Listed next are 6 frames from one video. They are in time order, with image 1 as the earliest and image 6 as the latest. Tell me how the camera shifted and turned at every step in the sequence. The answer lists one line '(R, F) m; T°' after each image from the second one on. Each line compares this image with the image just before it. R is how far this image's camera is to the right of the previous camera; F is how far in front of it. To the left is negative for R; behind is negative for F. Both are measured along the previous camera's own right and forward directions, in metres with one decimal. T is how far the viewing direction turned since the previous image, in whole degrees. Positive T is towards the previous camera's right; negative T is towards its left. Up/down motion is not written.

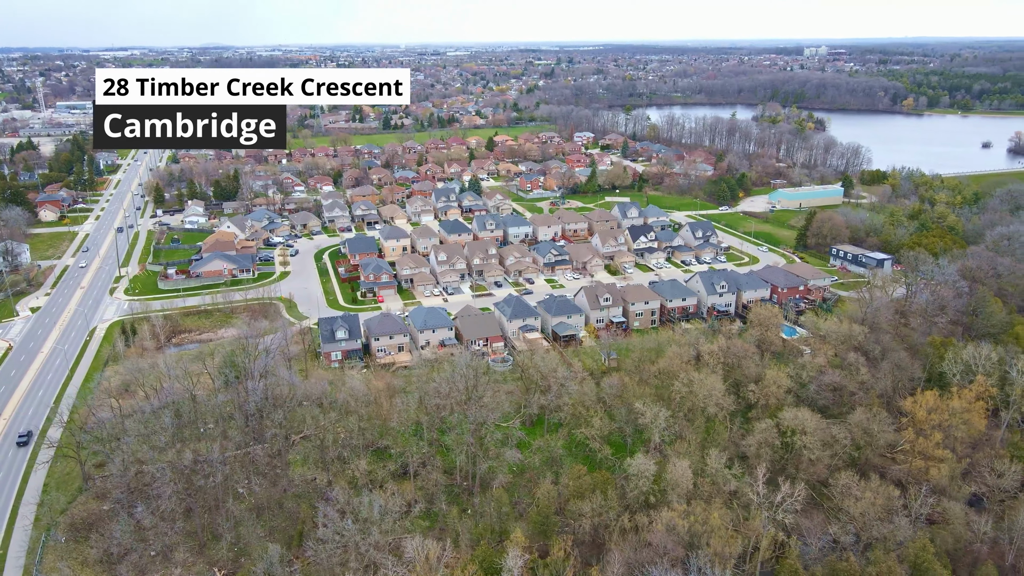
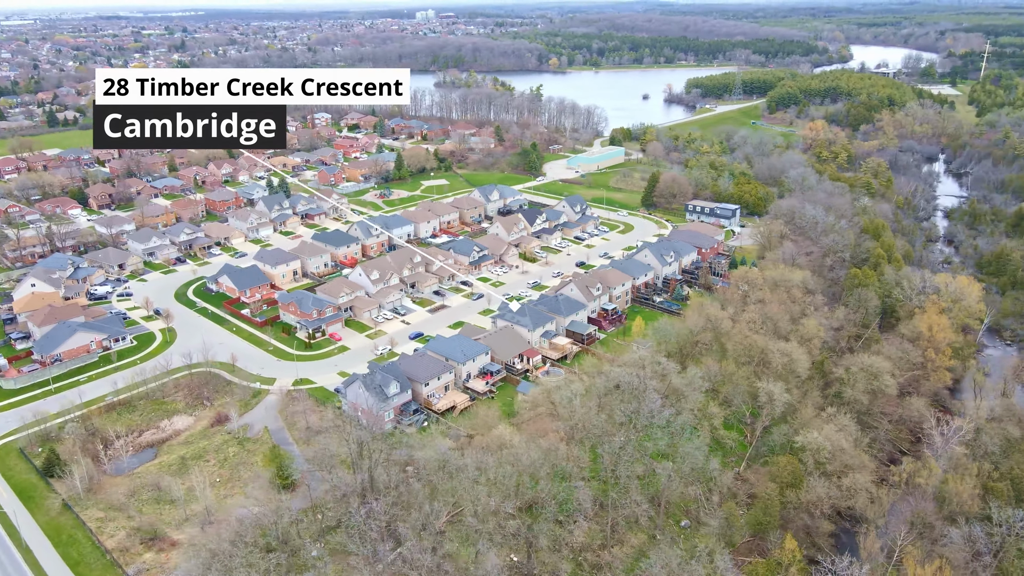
(-15.9, +6.3) m; +27°
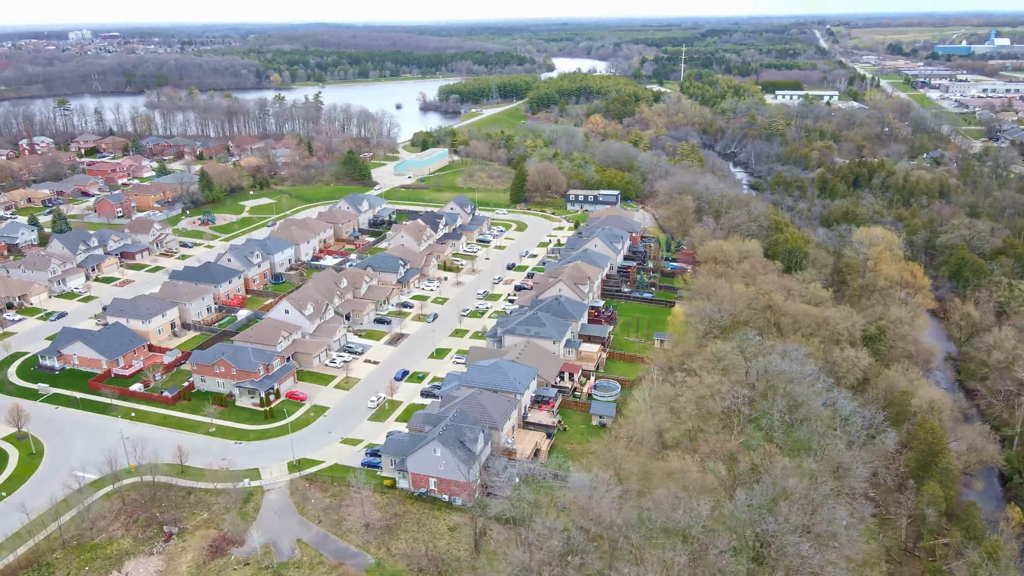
(-11.1, +8.3) m; +22°
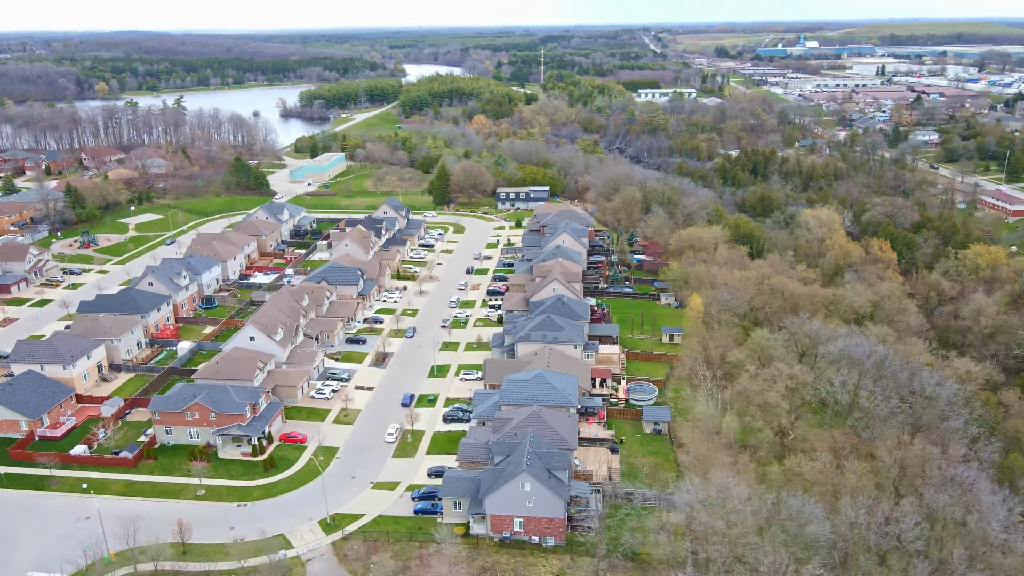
(-5.6, +3.7) m; +12°
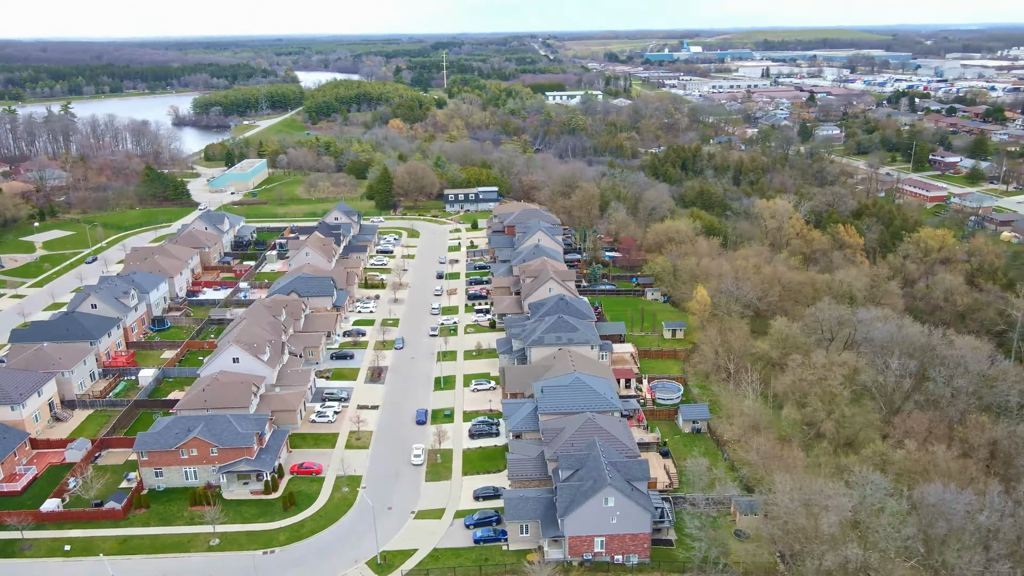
(-3.7, +2.0) m; +8°
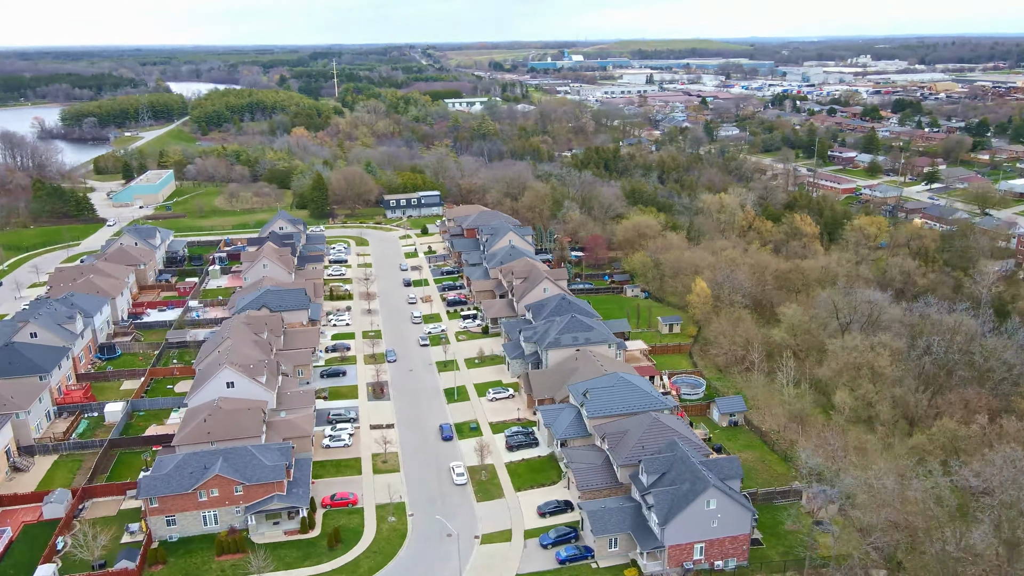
(-3.9, +1.7) m; +9°
